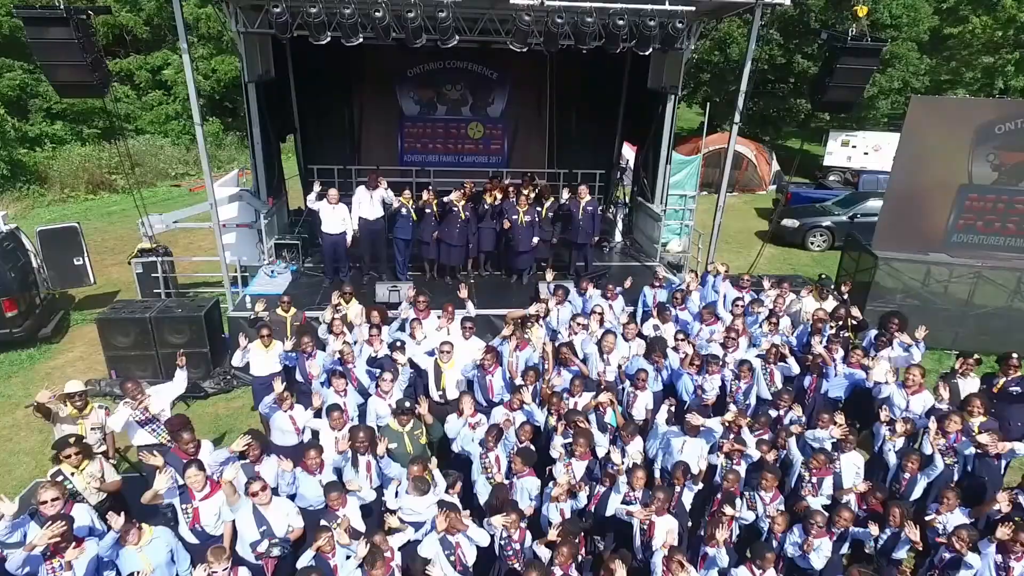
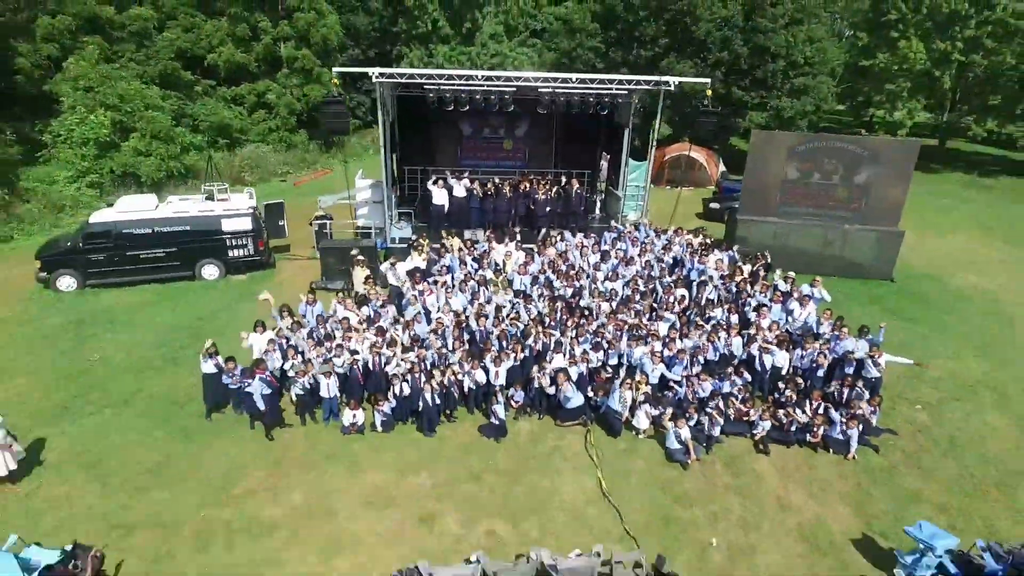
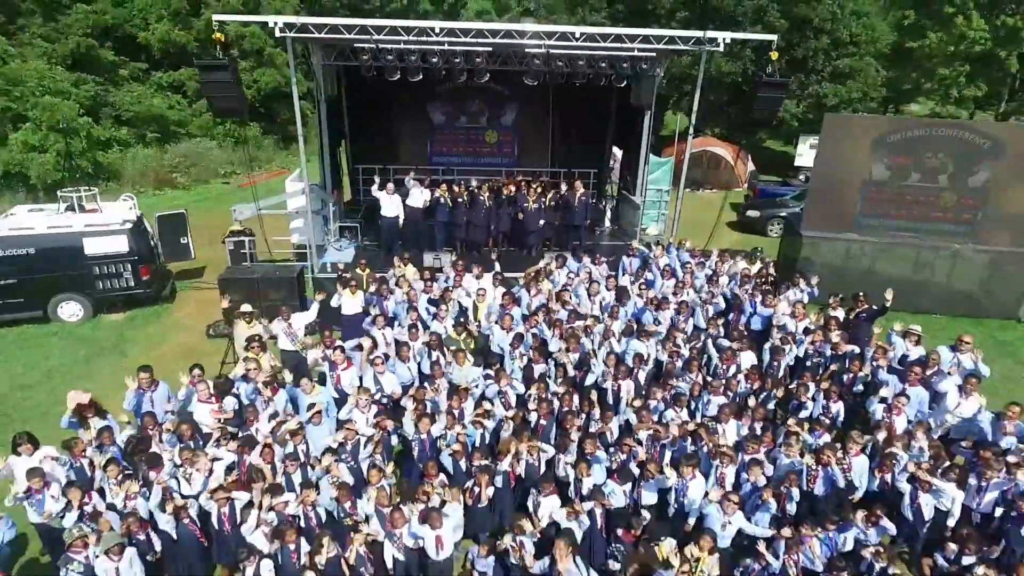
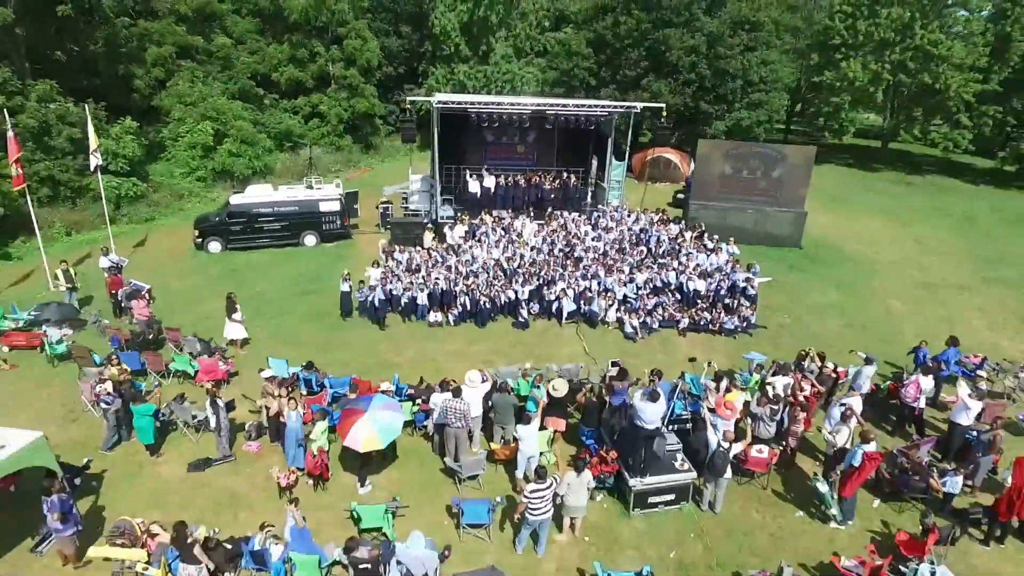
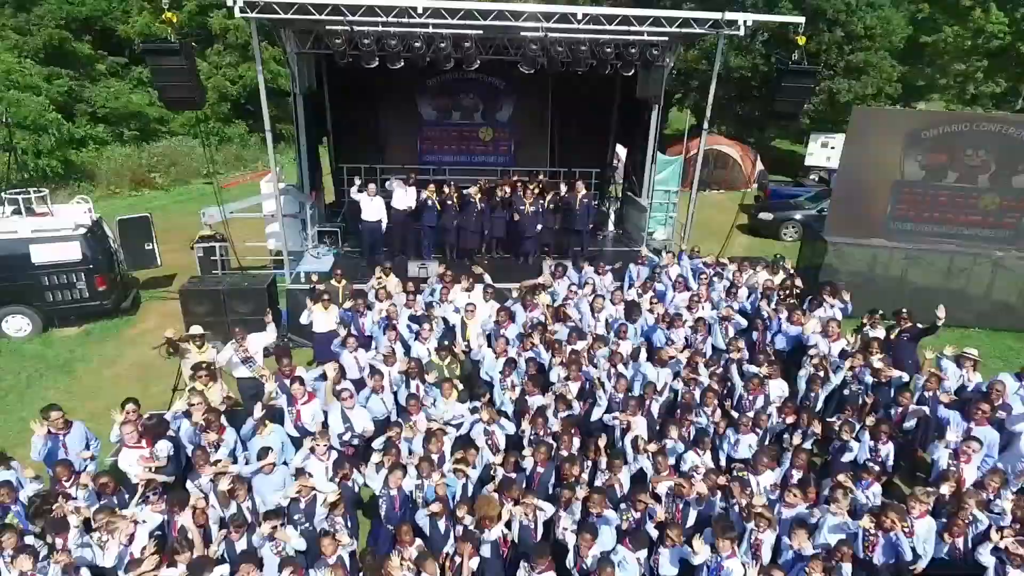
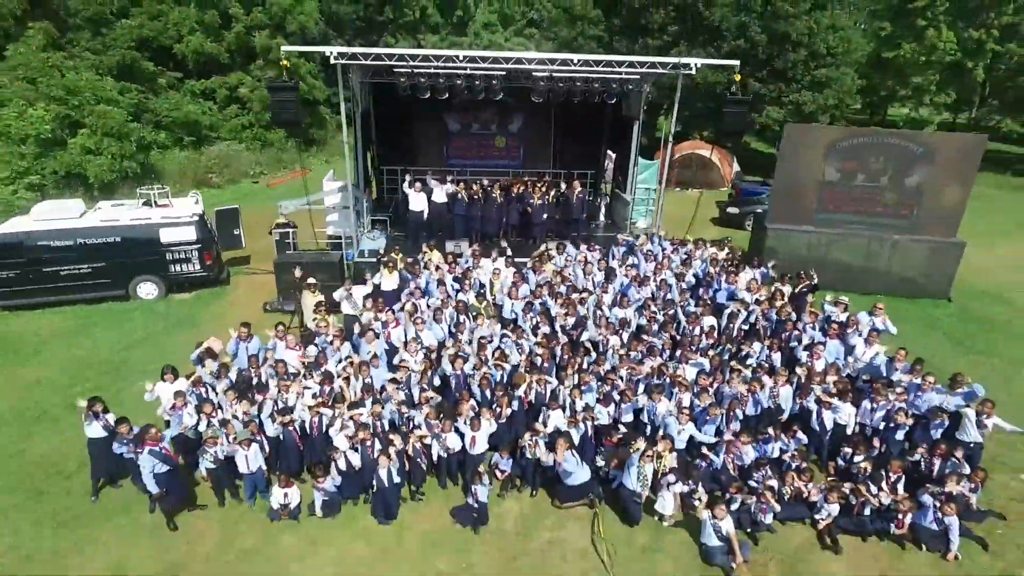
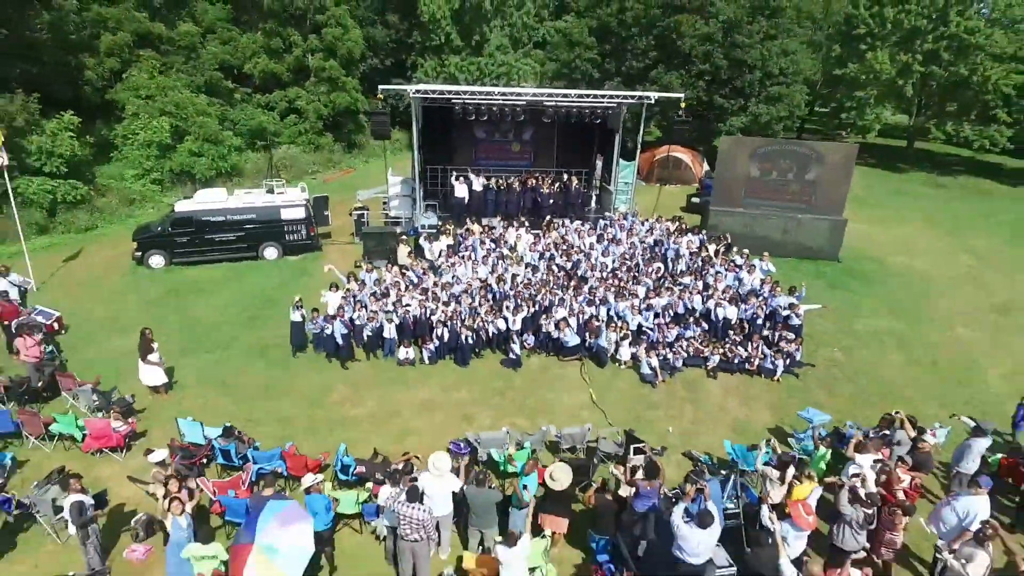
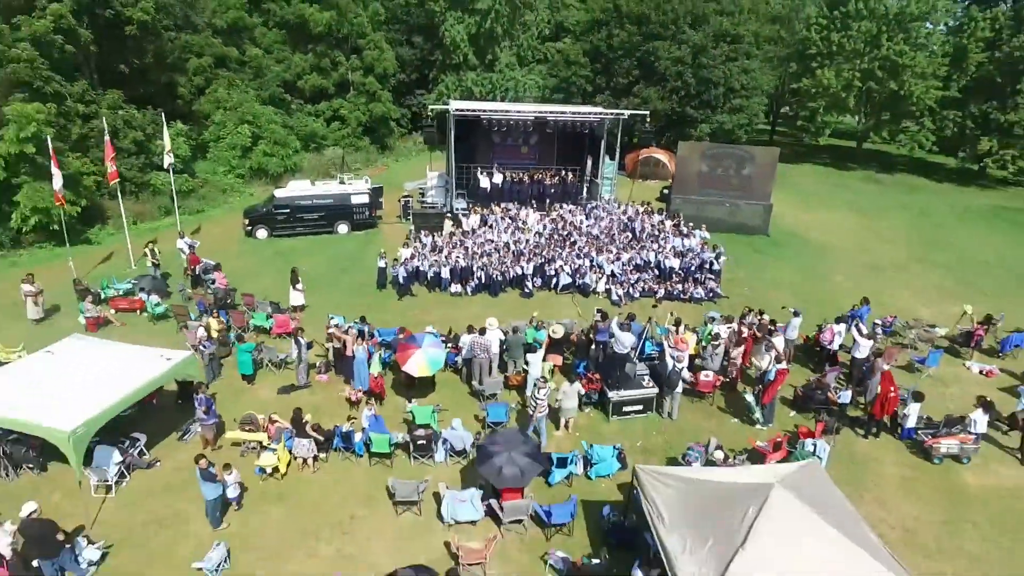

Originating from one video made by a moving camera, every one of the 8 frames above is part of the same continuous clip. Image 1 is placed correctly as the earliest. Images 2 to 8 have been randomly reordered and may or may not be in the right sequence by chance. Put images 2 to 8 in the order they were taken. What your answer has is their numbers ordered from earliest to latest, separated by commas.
5, 3, 6, 2, 7, 4, 8
